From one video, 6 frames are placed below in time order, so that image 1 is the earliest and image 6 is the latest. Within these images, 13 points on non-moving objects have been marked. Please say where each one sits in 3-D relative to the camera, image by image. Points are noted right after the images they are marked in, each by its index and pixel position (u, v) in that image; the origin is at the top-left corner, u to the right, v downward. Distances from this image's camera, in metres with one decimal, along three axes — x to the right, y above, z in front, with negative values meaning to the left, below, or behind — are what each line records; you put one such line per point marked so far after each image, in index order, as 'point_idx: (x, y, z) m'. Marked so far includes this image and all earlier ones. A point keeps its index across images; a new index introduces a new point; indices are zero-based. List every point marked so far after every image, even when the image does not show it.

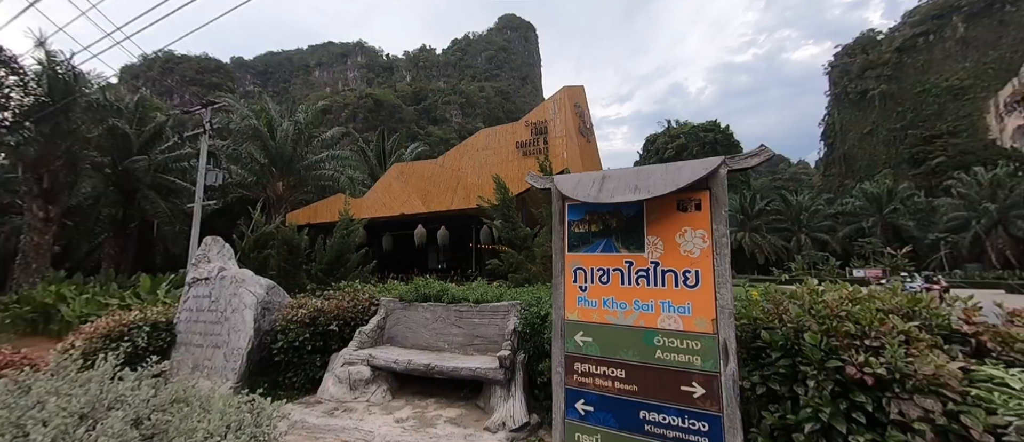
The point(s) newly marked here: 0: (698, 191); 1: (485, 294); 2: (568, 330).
0: (+1.5, +0.2, +3.1) m
1: (-0.5, -1.3, +6.7) m
2: (+0.5, -1.0, +3.4) m
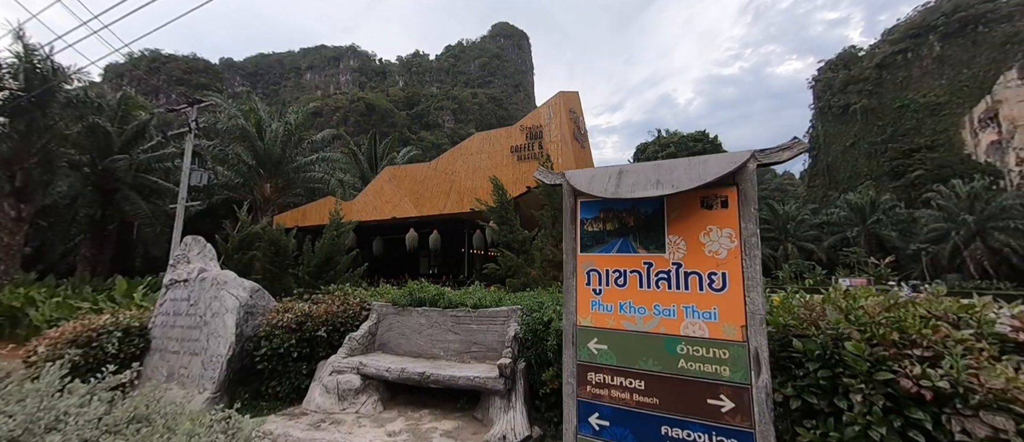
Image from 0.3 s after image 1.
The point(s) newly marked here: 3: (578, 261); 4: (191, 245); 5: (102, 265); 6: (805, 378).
0: (+1.6, +0.3, +2.8) m
1: (-0.5, -1.3, +6.4) m
2: (+0.6, -1.0, +3.2) m
3: (+0.6, -0.4, +3.3) m
4: (-6.1, -0.5, +7.2) m
5: (-18.9, -2.1, +17.4) m
6: (+2.3, -1.2, +2.9) m
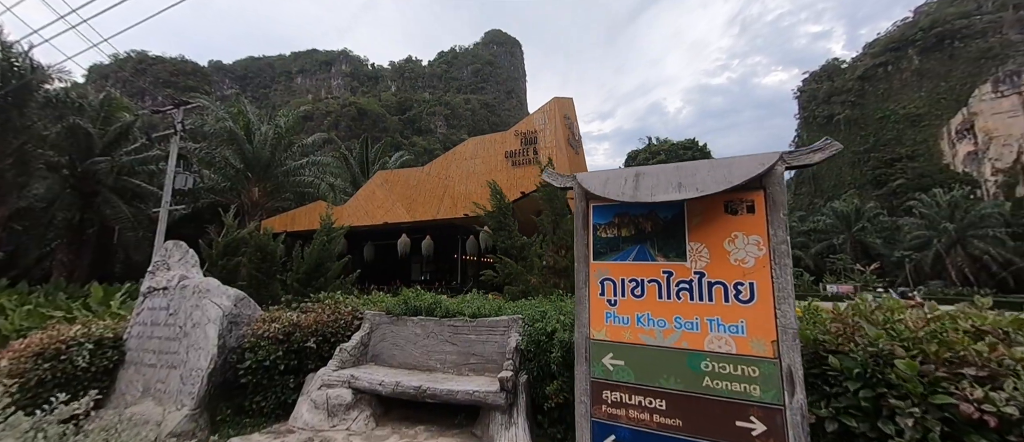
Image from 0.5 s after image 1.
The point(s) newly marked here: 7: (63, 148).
0: (+1.7, +0.2, +2.6) m
1: (-0.5, -1.4, +6.1) m
2: (+0.6, -1.0, +2.9) m
3: (+0.7, -0.4, +3.1) m
4: (-6.2, -0.5, +6.8) m
5: (-19.1, -2.2, +16.7) m
6: (+2.4, -1.3, +2.7) m
7: (-18.3, +3.0, +15.5) m
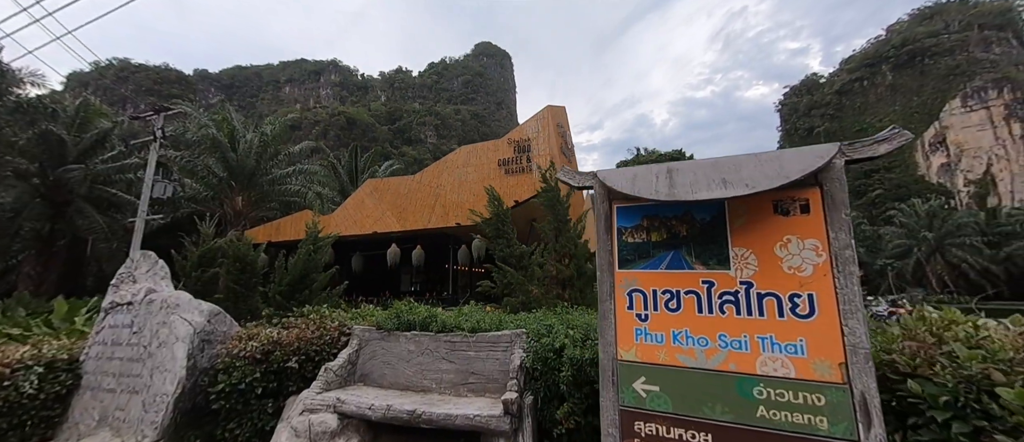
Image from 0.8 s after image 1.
0: (+1.8, +0.2, +2.3) m
1: (-0.5, -1.5, +5.7) m
2: (+0.8, -1.0, +2.5) m
3: (+0.8, -0.4, +2.7) m
4: (-6.2, -0.7, +6.2) m
5: (-19.4, -2.6, +15.7) m
6: (+2.5, -1.3, +2.4) m
7: (-18.6, +2.6, +14.6) m
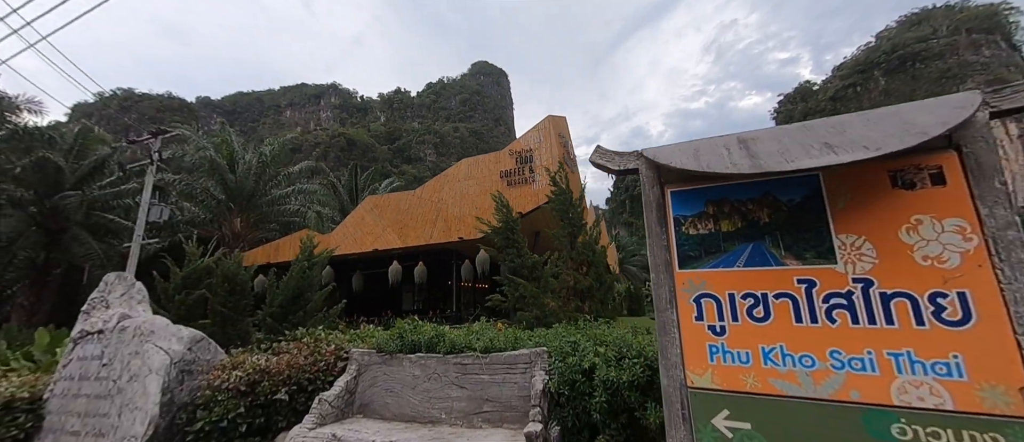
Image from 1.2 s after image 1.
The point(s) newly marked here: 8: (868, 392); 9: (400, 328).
0: (+2.0, +0.3, +1.7) m
1: (-0.2, -1.6, +5.1) m
2: (+1.0, -1.0, +1.9) m
3: (+0.9, -0.3, +2.1) m
4: (-6.0, -0.9, +5.6) m
5: (-19.1, -3.7, +15.1) m
6: (+2.7, -1.2, +1.8) m
7: (-18.4, +1.6, +14.2) m
8: (+1.6, -0.8, +1.7) m
9: (-1.7, -1.6, +5.6) m
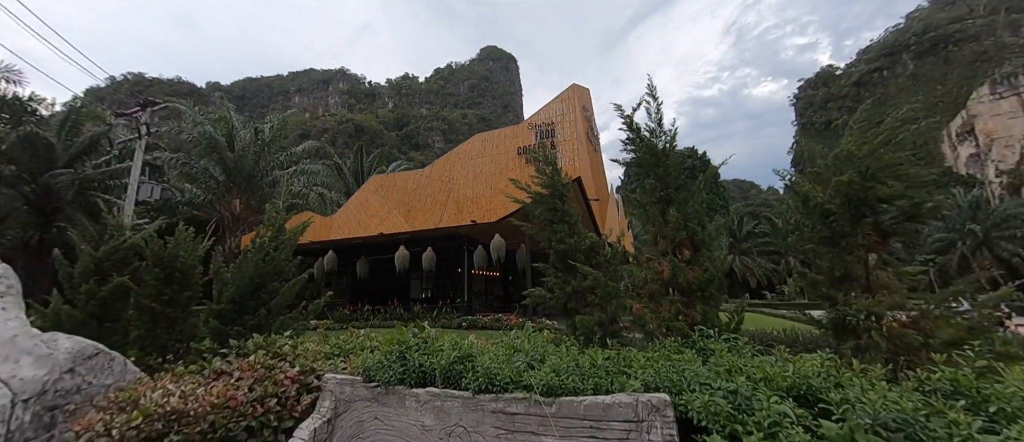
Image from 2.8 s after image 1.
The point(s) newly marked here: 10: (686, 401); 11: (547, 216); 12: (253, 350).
0: (+2.5, +0.6, -0.4) m
1: (+0.4, -1.2, +3.0) m
2: (+1.5, -0.7, -0.1) m
3: (+1.5, 0.0, 0.0) m
4: (-5.3, -0.5, +3.7) m
5: (-18.3, -2.8, +13.5) m
6: (+3.3, -0.9, -0.4) m
7: (-17.6, +2.4, +12.4) m
8: (+2.1, -0.5, -0.4) m
9: (-1.1, -1.2, +3.6) m
10: (+1.0, -1.1, +2.3) m
11: (+0.4, +0.1, +5.1) m
12: (-2.7, -1.4, +4.0) m
